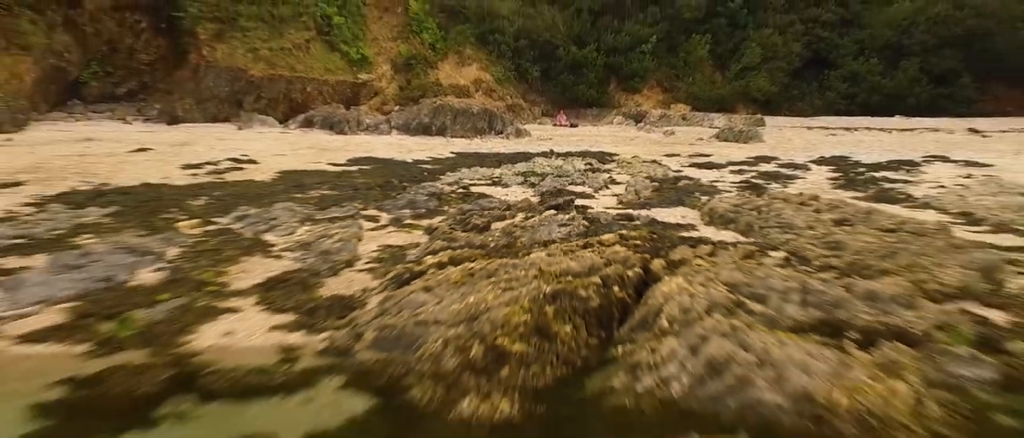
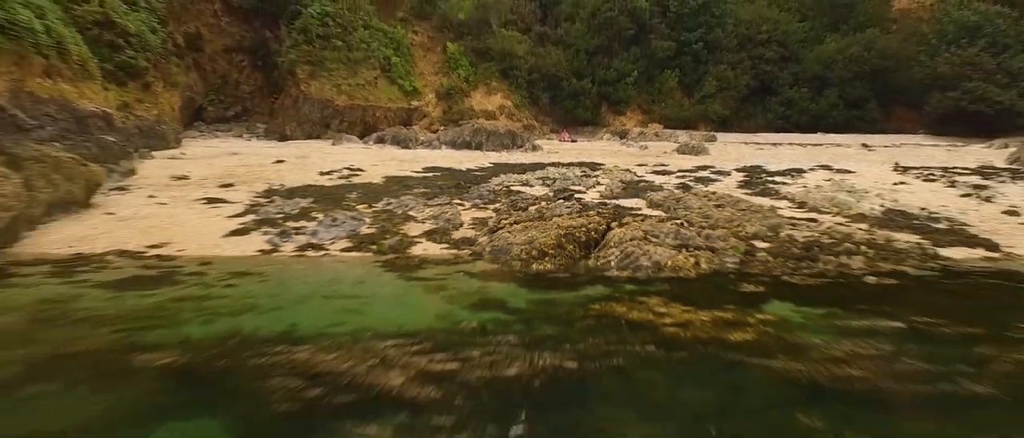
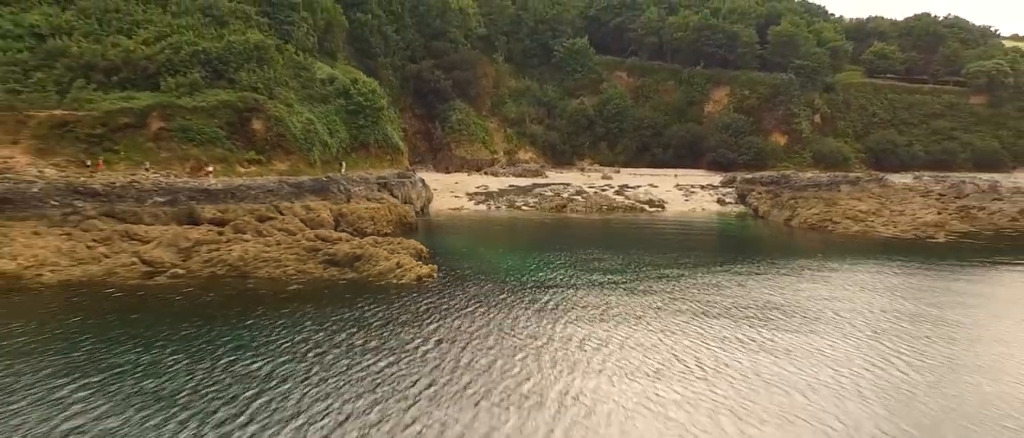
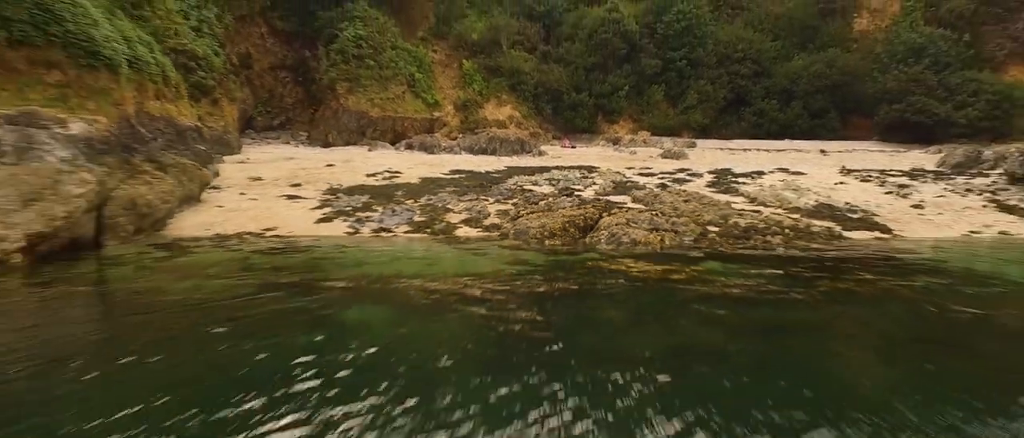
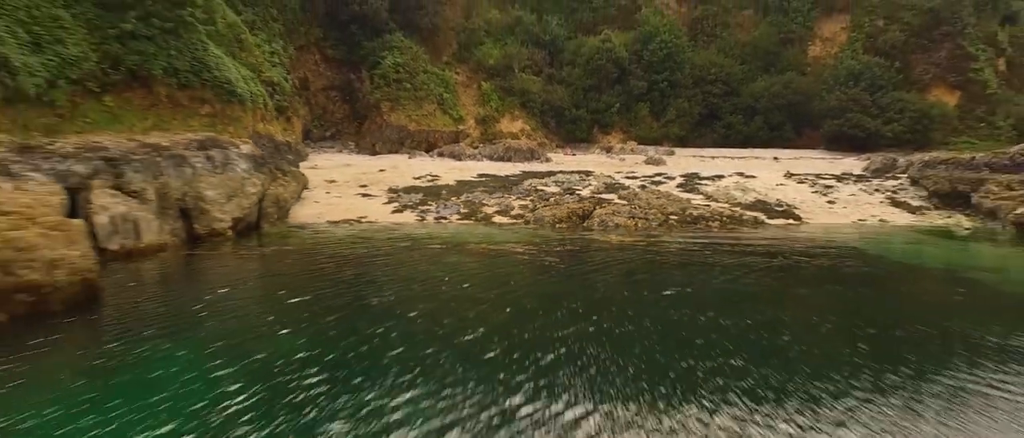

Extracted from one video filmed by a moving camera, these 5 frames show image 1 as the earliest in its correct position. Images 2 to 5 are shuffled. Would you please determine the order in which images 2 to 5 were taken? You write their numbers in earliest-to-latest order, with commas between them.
2, 4, 5, 3
